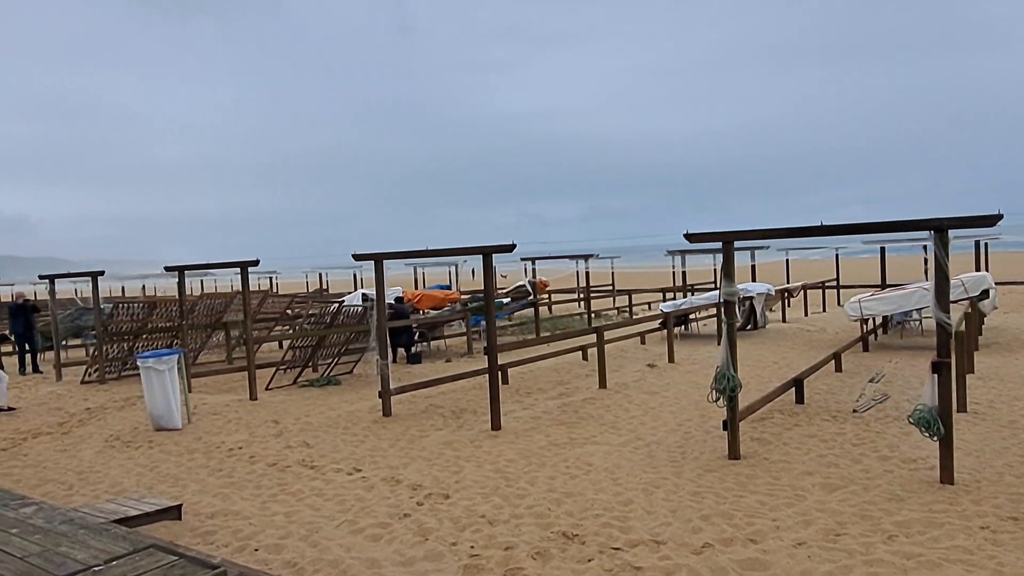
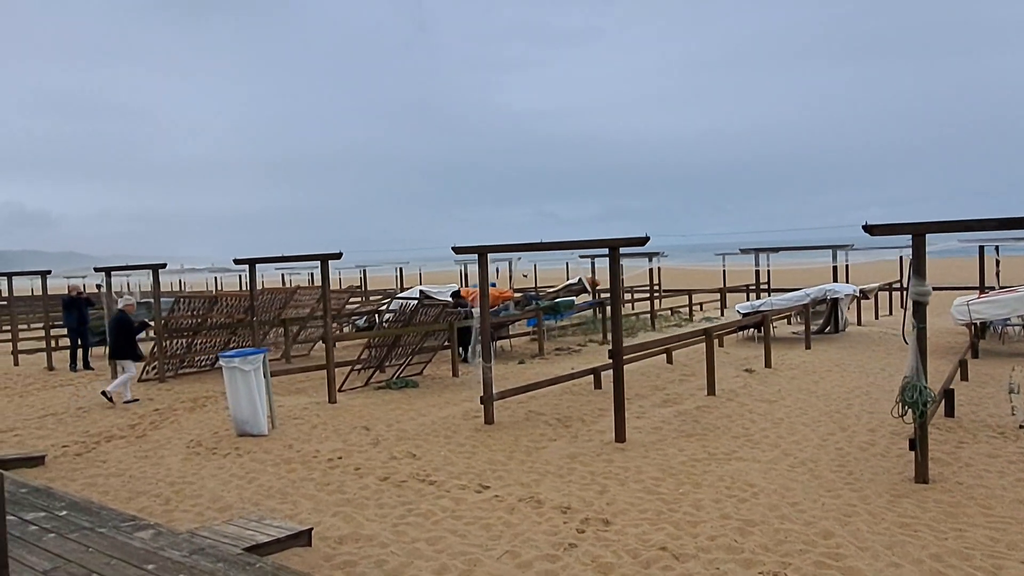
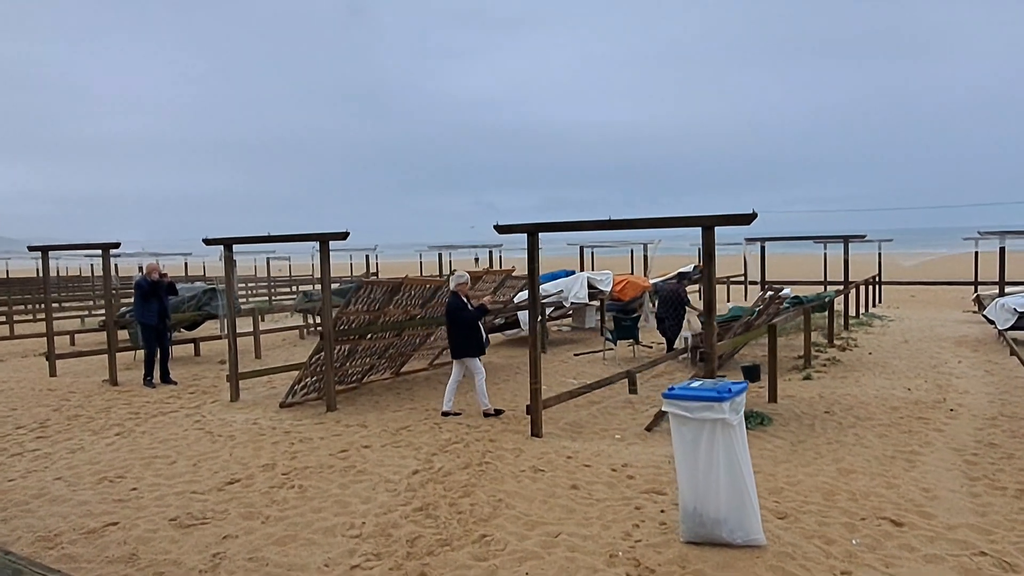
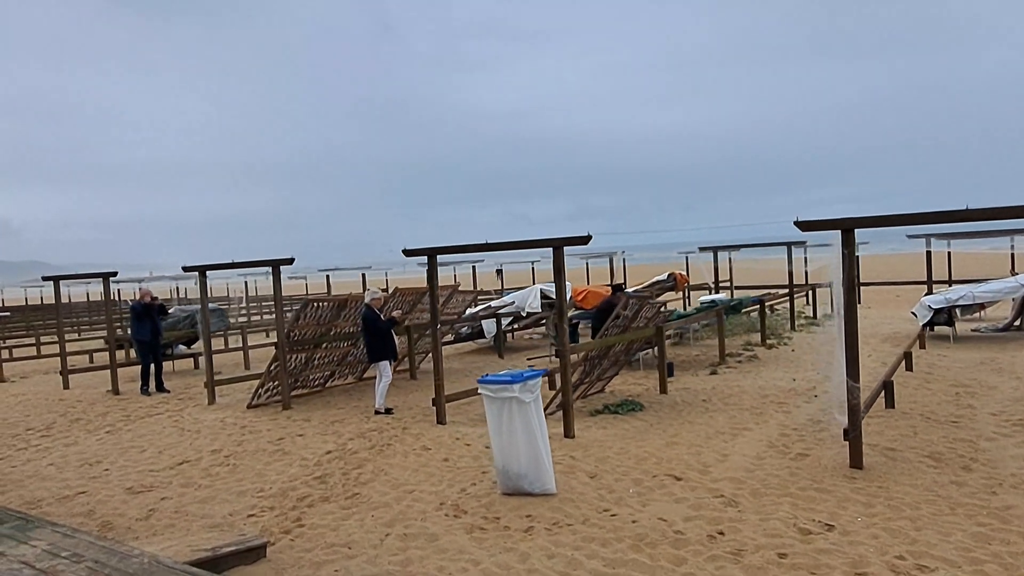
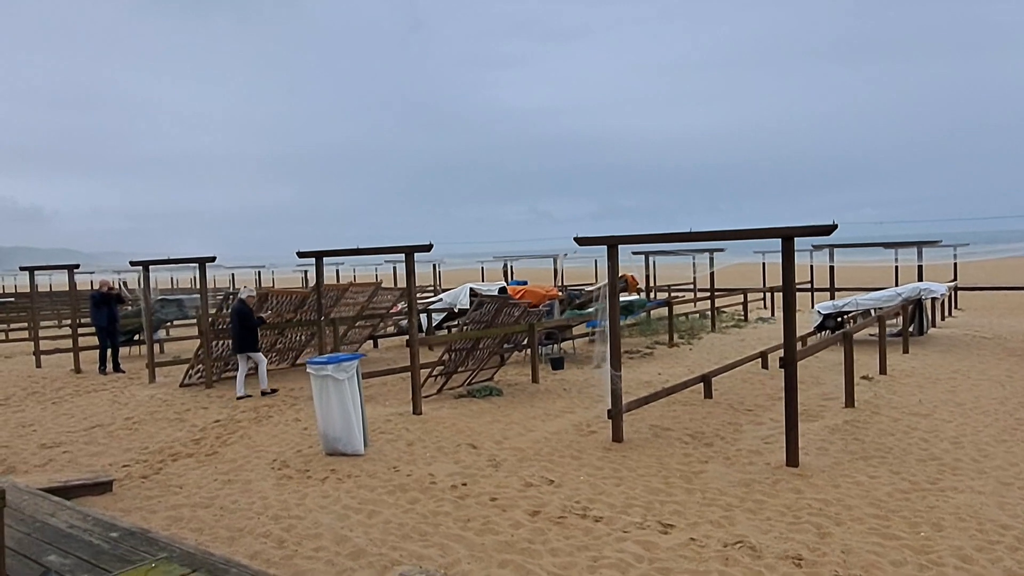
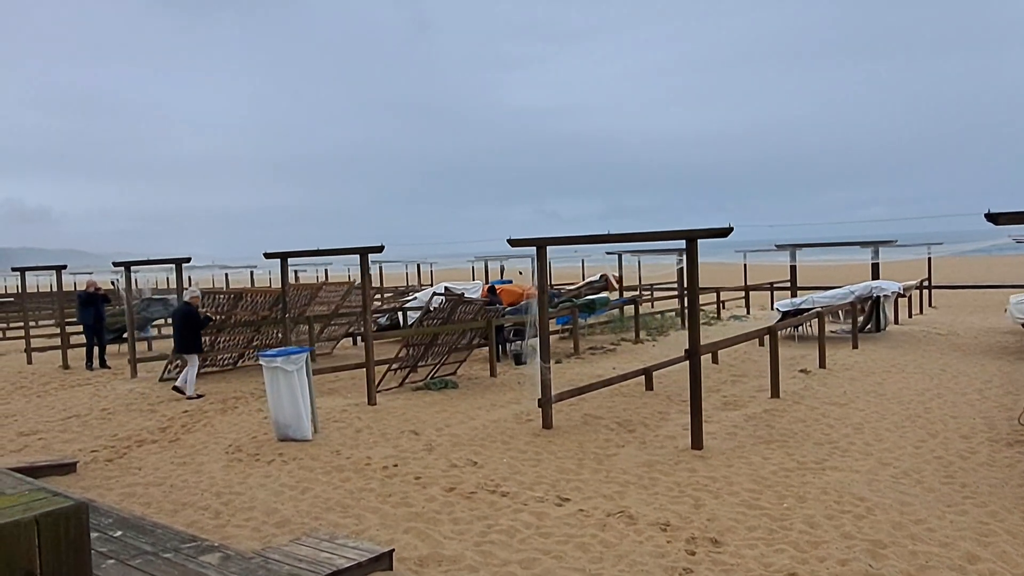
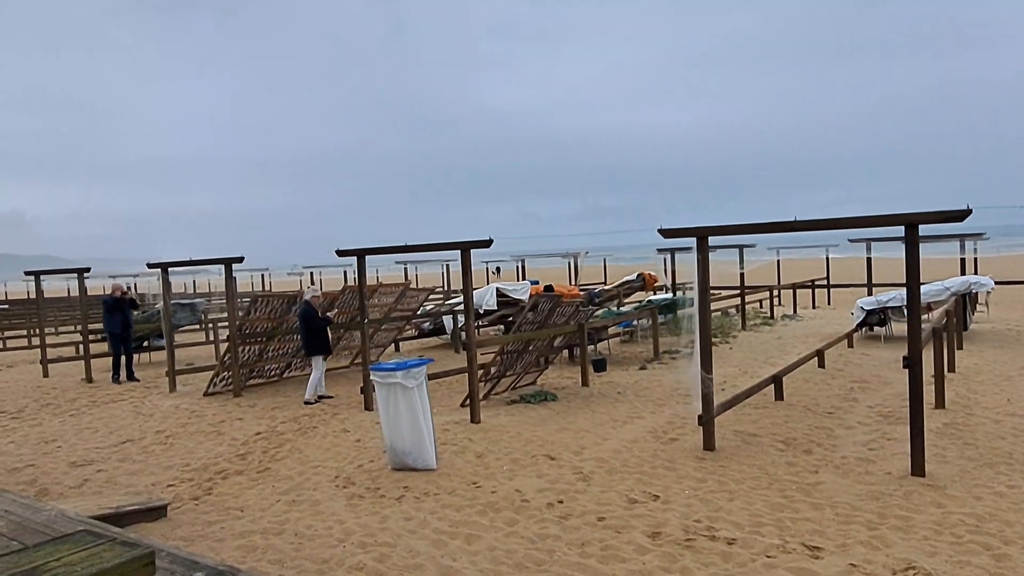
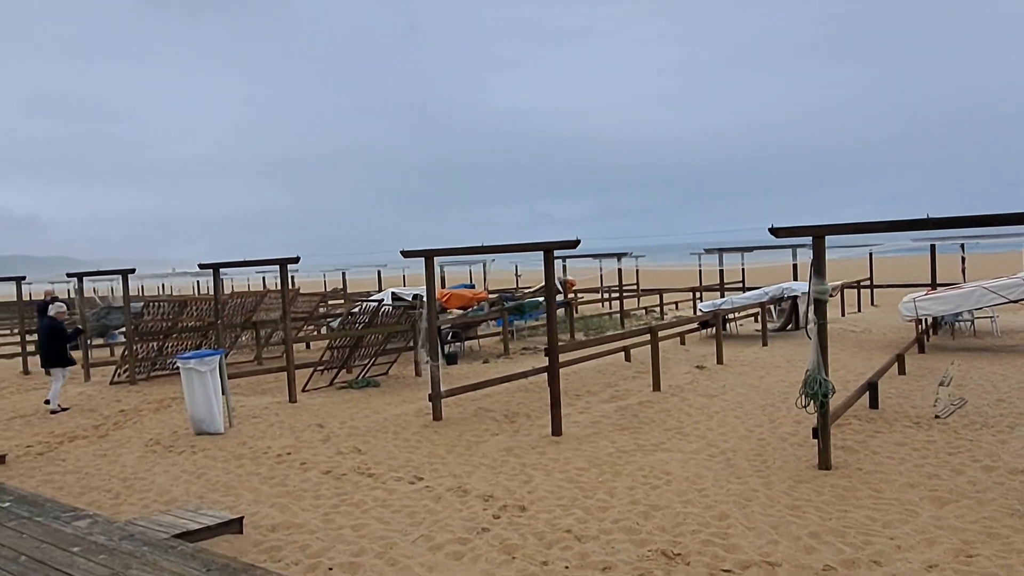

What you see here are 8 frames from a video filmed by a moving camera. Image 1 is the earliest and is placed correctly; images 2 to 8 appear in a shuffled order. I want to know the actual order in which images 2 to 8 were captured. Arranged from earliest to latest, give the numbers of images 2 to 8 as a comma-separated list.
8, 2, 6, 5, 7, 4, 3
